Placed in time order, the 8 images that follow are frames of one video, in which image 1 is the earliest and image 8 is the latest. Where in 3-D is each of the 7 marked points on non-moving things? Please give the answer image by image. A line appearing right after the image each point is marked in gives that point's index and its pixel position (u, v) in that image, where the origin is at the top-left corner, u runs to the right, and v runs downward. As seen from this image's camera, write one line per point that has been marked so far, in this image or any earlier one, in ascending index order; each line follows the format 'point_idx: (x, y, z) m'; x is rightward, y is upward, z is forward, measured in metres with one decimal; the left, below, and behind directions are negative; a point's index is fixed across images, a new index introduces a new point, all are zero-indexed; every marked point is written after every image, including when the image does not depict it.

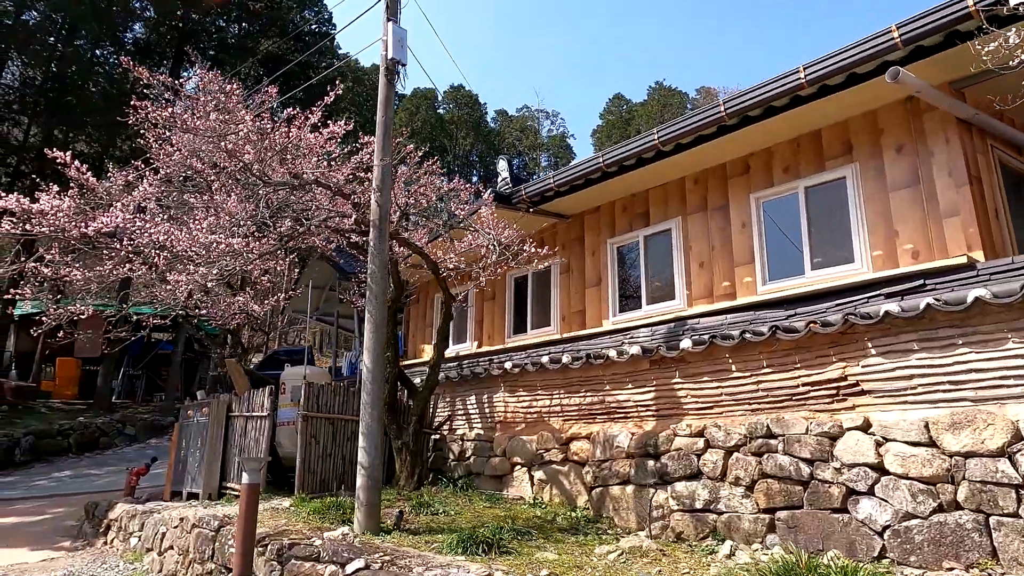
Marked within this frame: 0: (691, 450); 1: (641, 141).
0: (+1.6, -1.5, +6.0) m
1: (+1.4, +1.6, +7.1) m
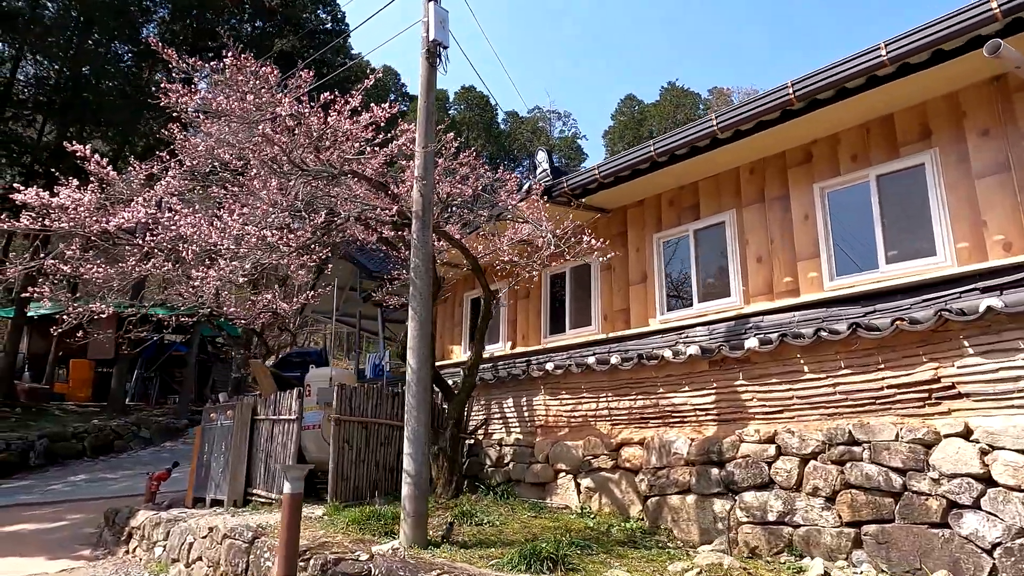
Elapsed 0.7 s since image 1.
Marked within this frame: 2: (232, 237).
0: (+2.1, -1.4, +5.6) m
1: (+1.9, +1.6, +6.7) m
2: (-3.2, +0.6, +7.8) m
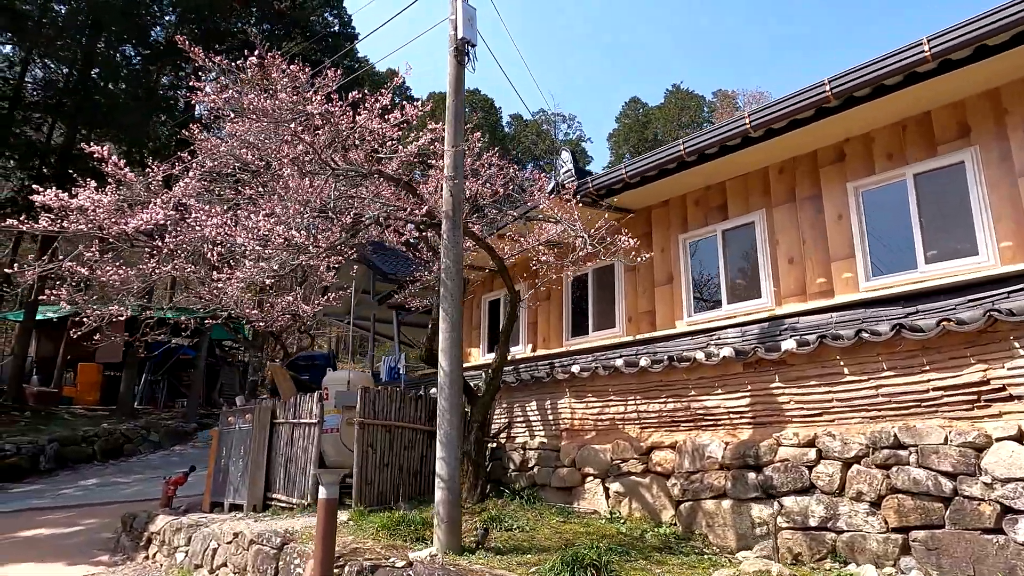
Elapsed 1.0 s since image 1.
0: (+2.4, -1.4, +5.5) m
1: (+2.2, +1.6, +6.6) m
2: (-2.9, +0.6, +7.8) m
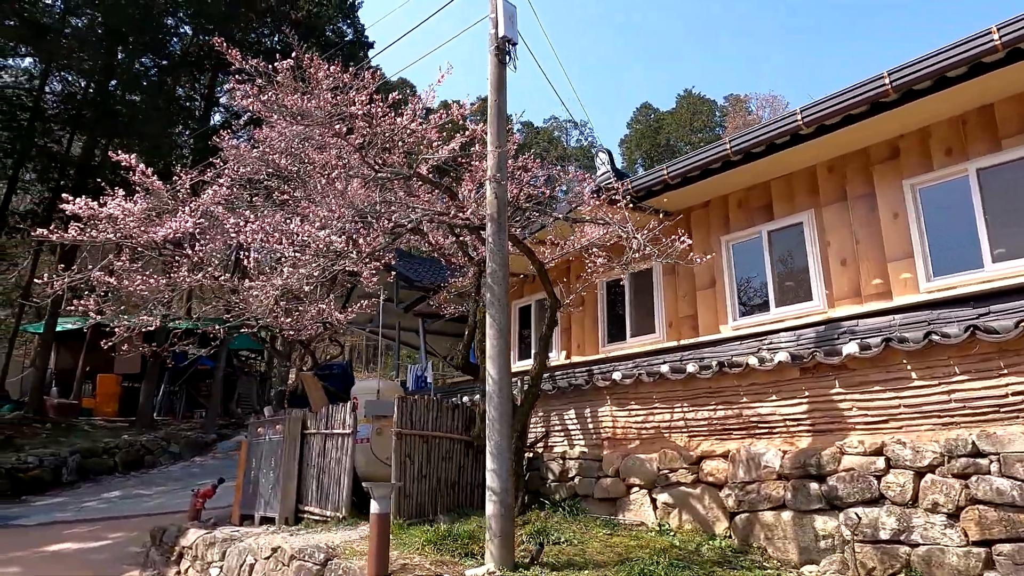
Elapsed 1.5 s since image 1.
0: (+2.8, -1.4, +5.2) m
1: (+2.6, +1.6, +6.4) m
2: (-2.5, +0.5, +7.6) m
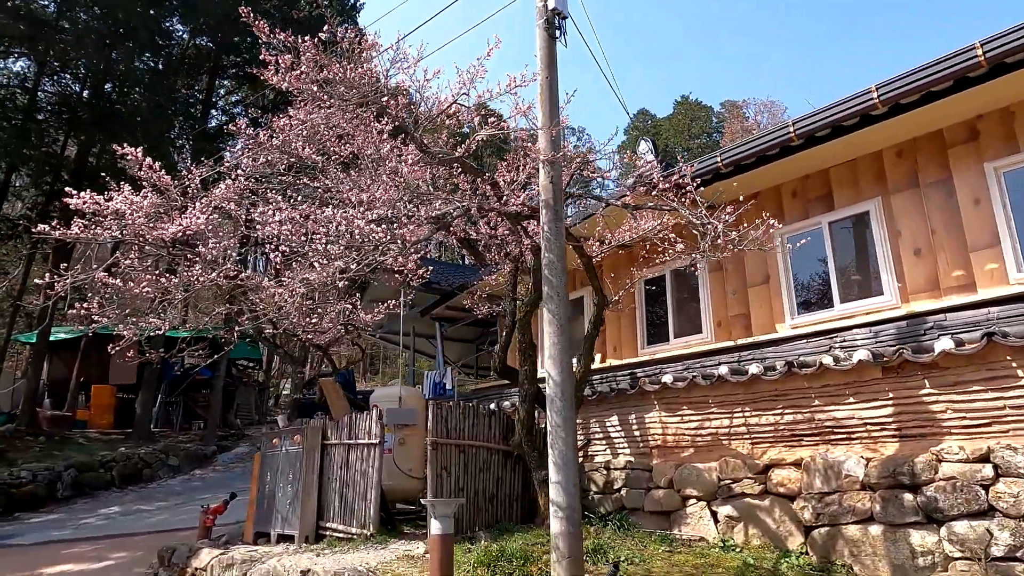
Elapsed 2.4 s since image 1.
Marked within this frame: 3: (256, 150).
0: (+3.3, -1.4, +4.7) m
1: (+3.0, +1.6, +5.9) m
2: (-2.0, +0.5, +7.1) m
3: (-3.4, +1.8, +8.7) m
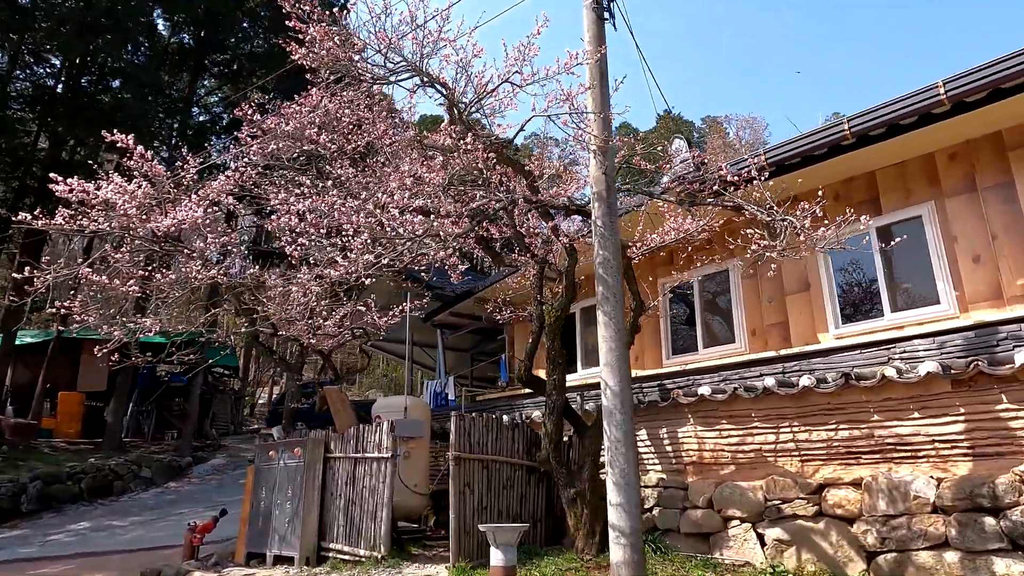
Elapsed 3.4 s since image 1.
0: (+3.6, -1.4, +4.3) m
1: (+3.4, +1.6, +5.6) m
2: (-1.8, +0.5, +6.5) m
3: (-3.1, +1.8, +8.1) m
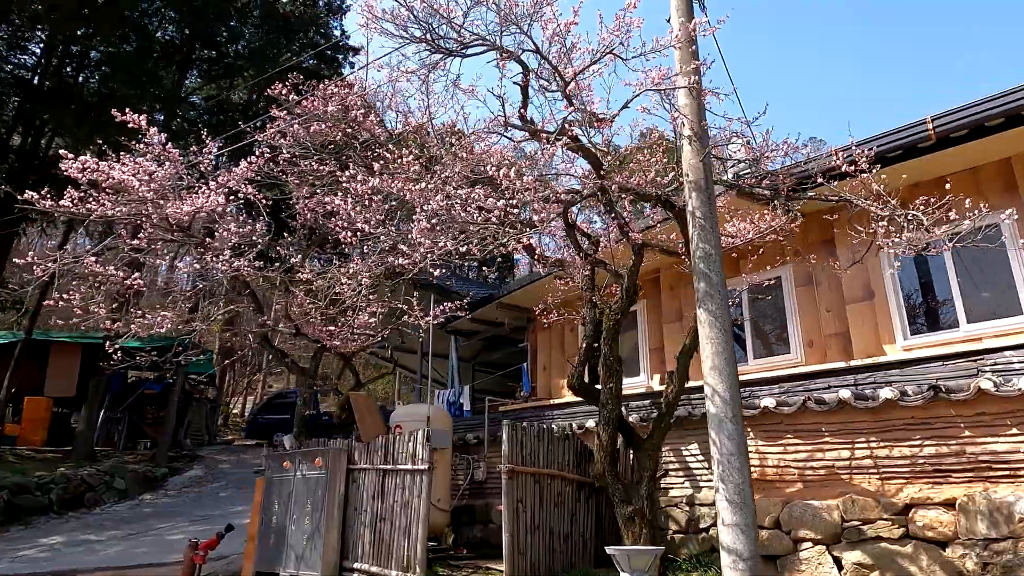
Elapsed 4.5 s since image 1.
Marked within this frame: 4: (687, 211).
0: (+4.2, -1.4, +4.0) m
1: (+3.9, +1.5, +5.3) m
2: (-1.2, +0.5, +6.0) m
3: (-2.6, +1.8, +7.6) m
4: (+1.2, +0.5, +4.5) m
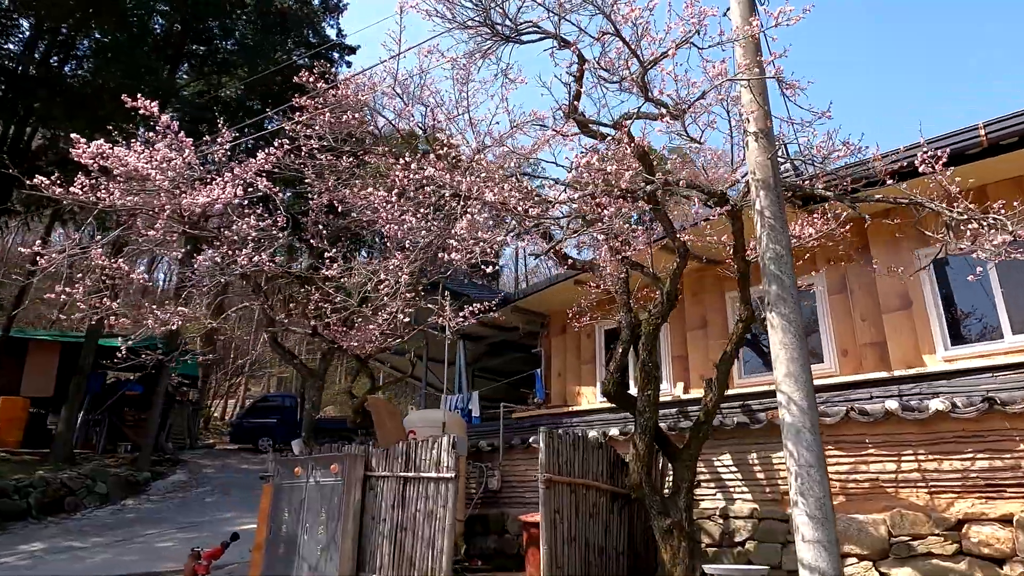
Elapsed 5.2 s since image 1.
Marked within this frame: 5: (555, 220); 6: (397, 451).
0: (+4.5, -1.5, +3.9) m
1: (+4.3, +1.4, +5.2) m
2: (-0.9, +0.6, +5.7) m
3: (-2.3, +1.9, +7.3) m
4: (+1.5, +0.5, +4.3) m
5: (+0.3, +0.5, +5.4) m
6: (-1.1, -1.6, +6.5) m
